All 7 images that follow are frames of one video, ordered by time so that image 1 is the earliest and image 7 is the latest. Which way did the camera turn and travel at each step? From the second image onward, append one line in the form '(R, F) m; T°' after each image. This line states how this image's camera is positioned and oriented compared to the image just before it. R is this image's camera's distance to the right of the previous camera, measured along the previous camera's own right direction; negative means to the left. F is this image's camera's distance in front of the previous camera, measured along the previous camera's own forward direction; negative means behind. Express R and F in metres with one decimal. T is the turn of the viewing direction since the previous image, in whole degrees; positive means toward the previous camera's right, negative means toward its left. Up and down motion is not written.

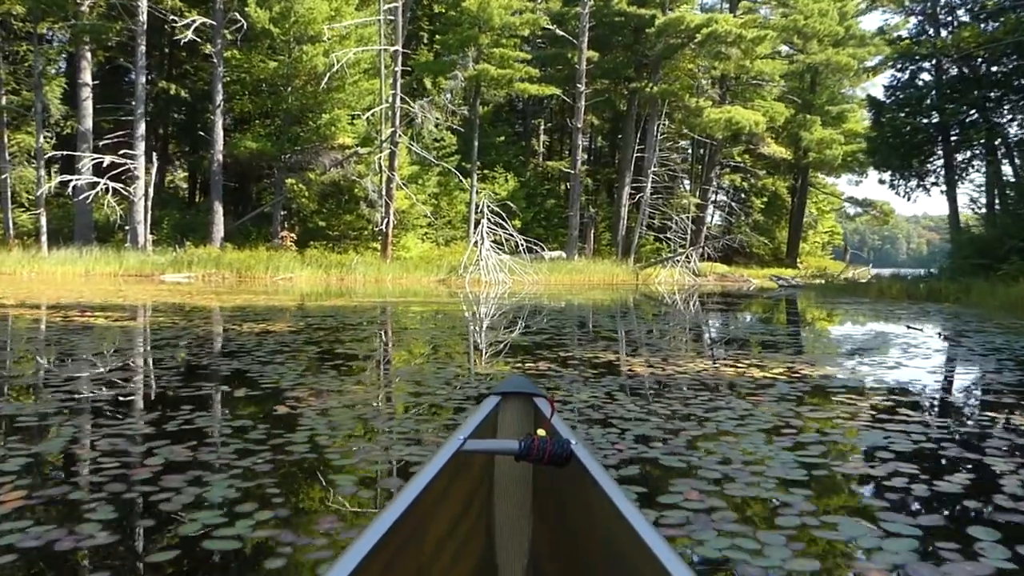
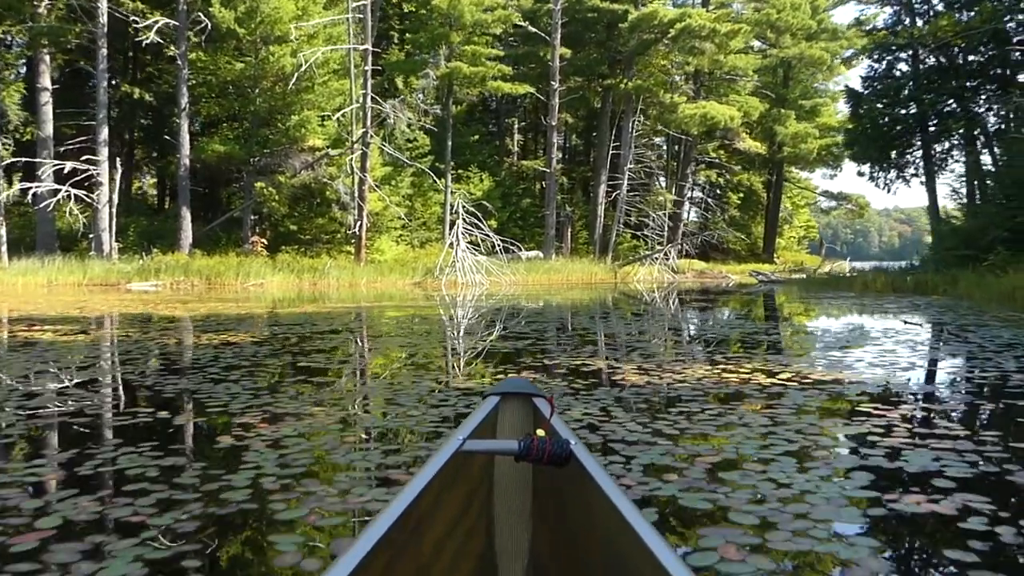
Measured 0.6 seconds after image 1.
(0.0, +0.4) m; +2°
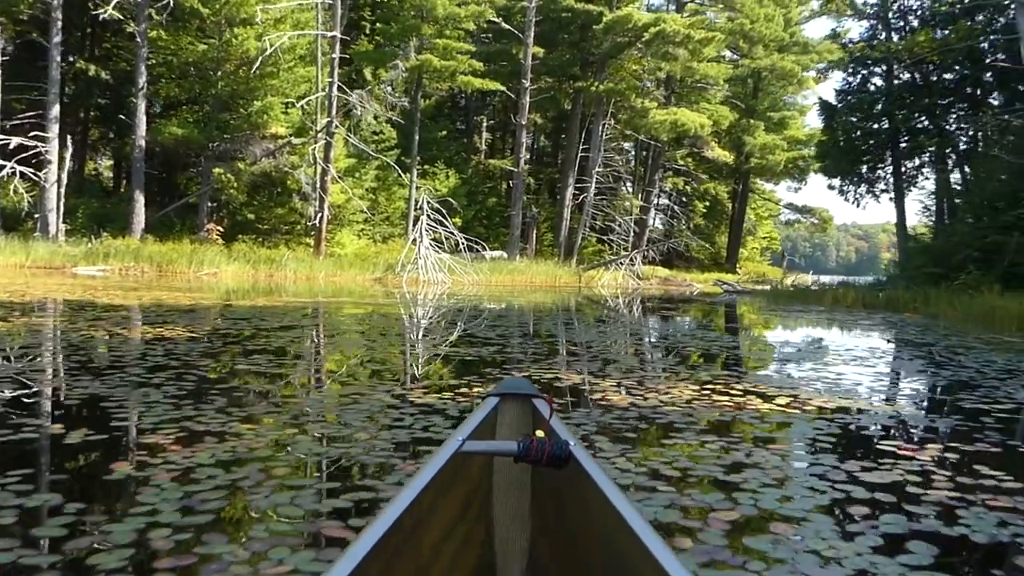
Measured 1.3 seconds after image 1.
(0.0, +0.4) m; +3°
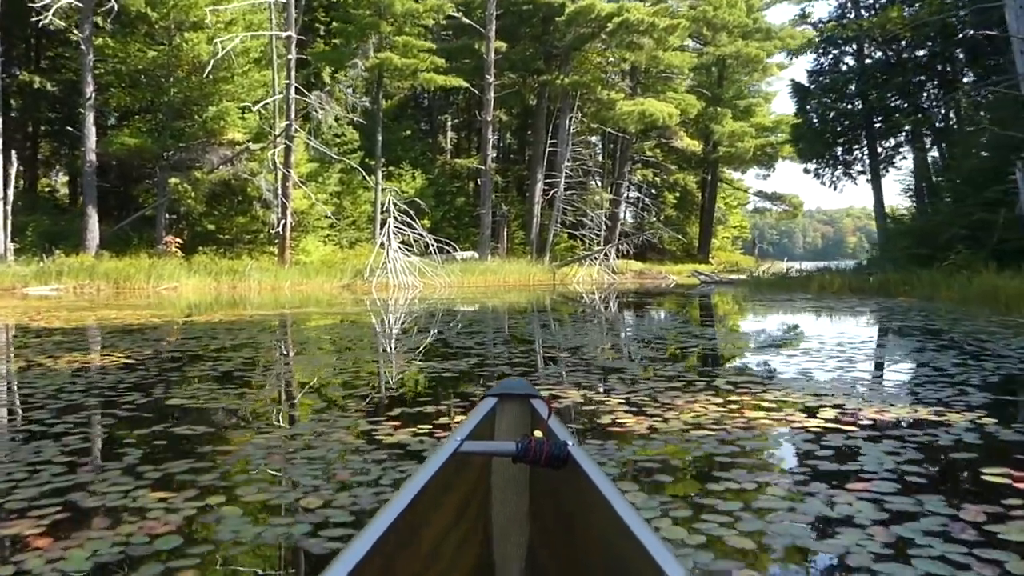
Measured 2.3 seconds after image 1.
(0.0, +0.5) m; +2°
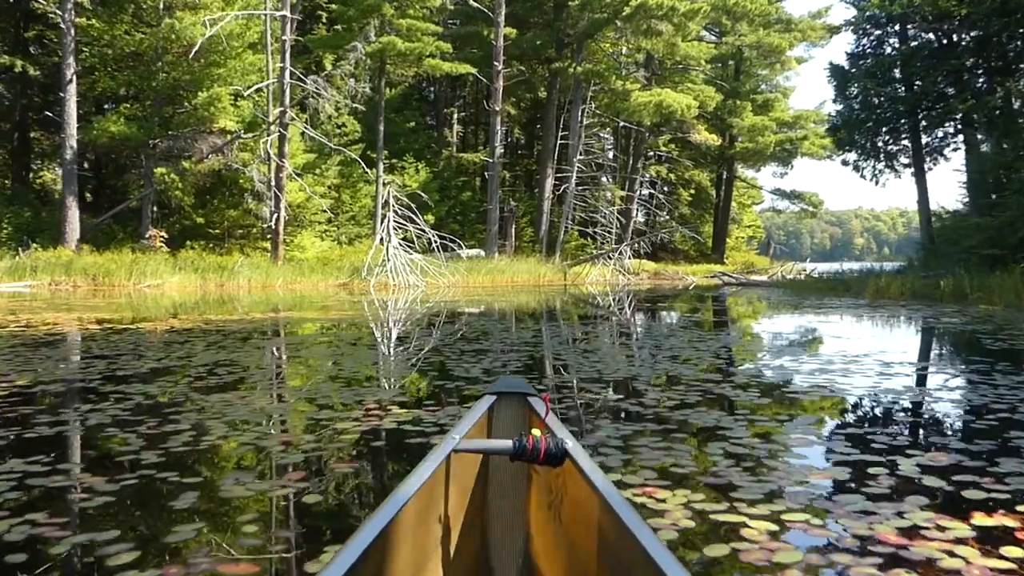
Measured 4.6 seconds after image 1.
(-0.1, +1.3) m; 0°
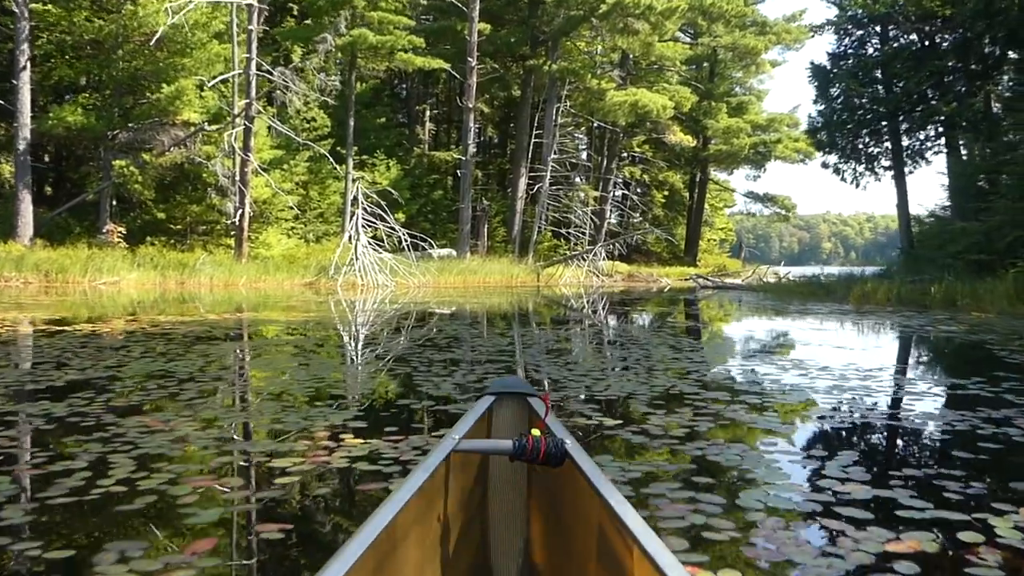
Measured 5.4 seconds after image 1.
(0.0, +0.4) m; +2°
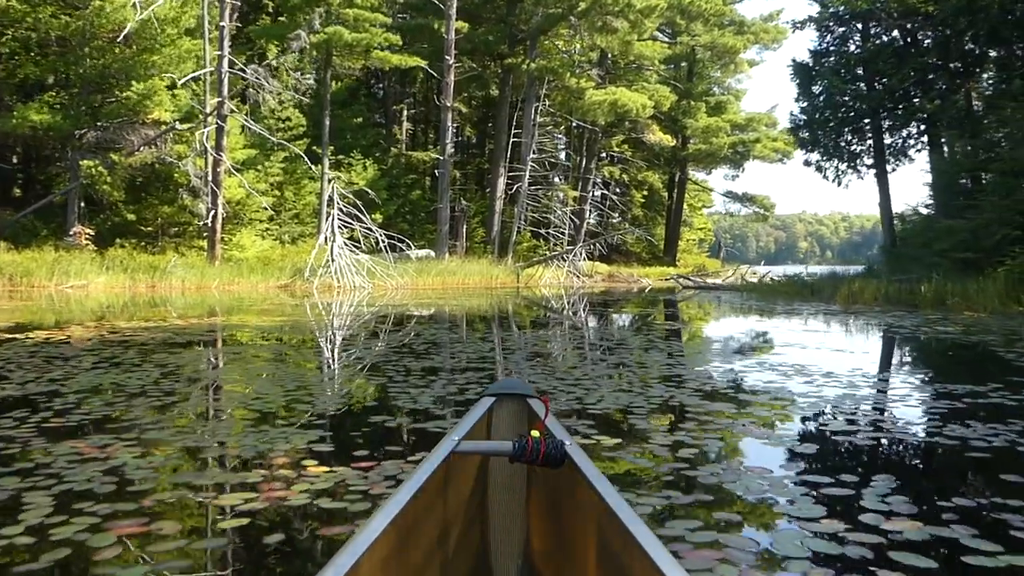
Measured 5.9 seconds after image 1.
(0.0, +0.3) m; +2°
